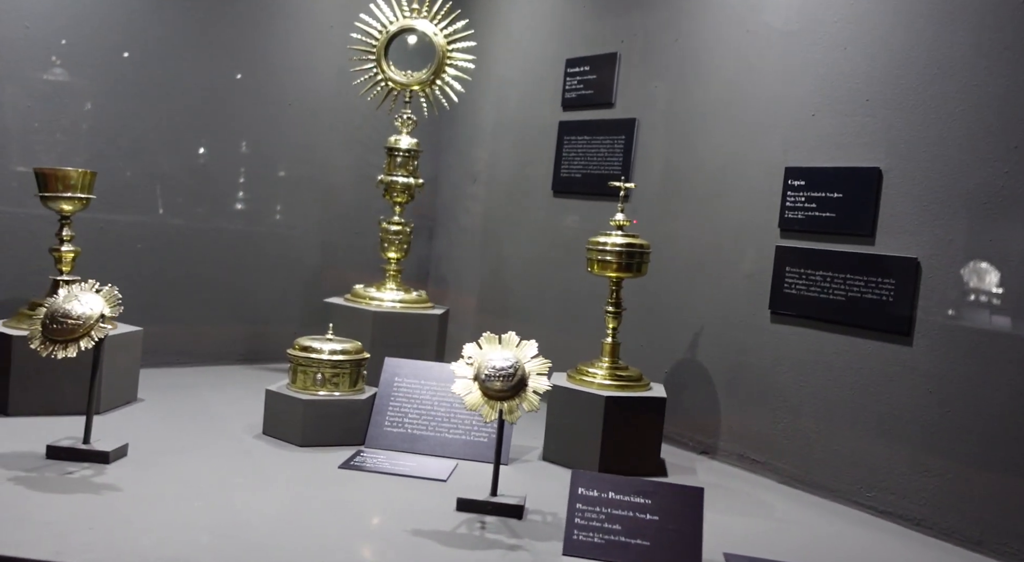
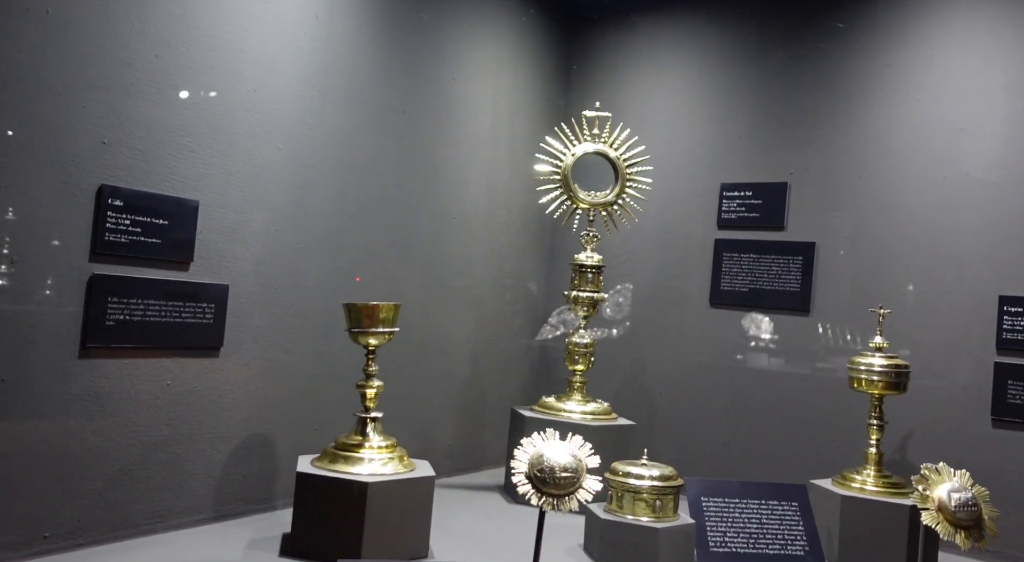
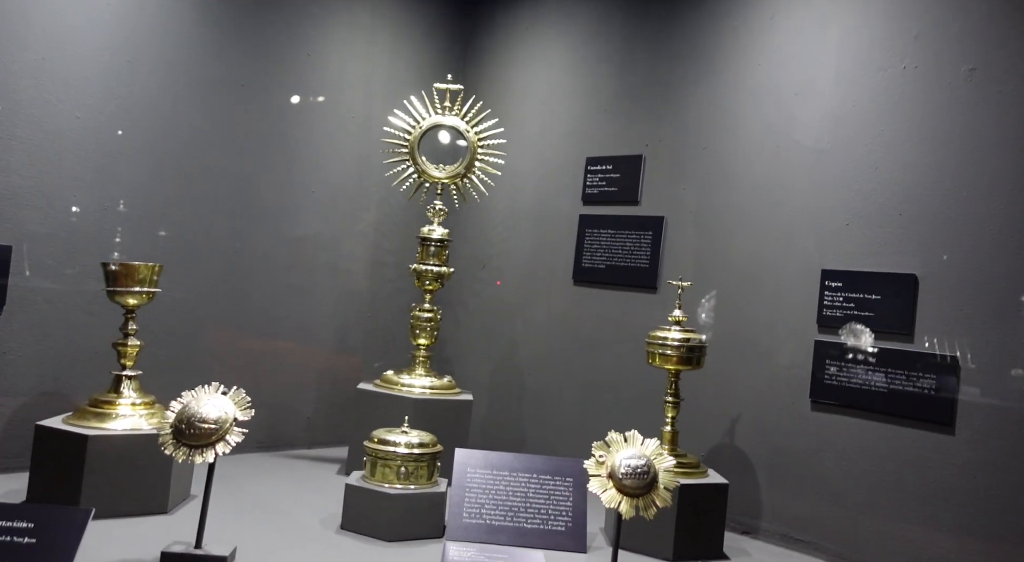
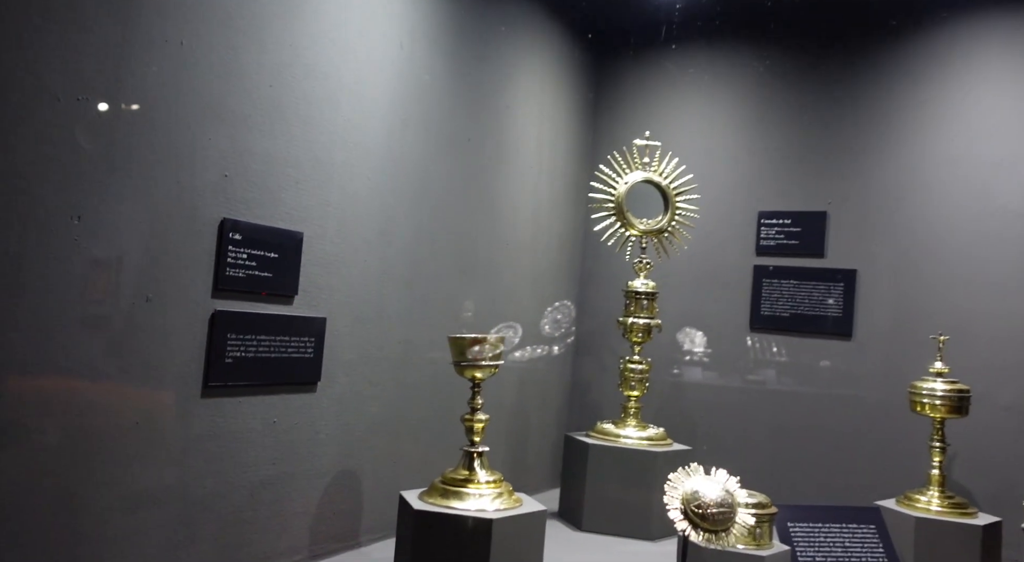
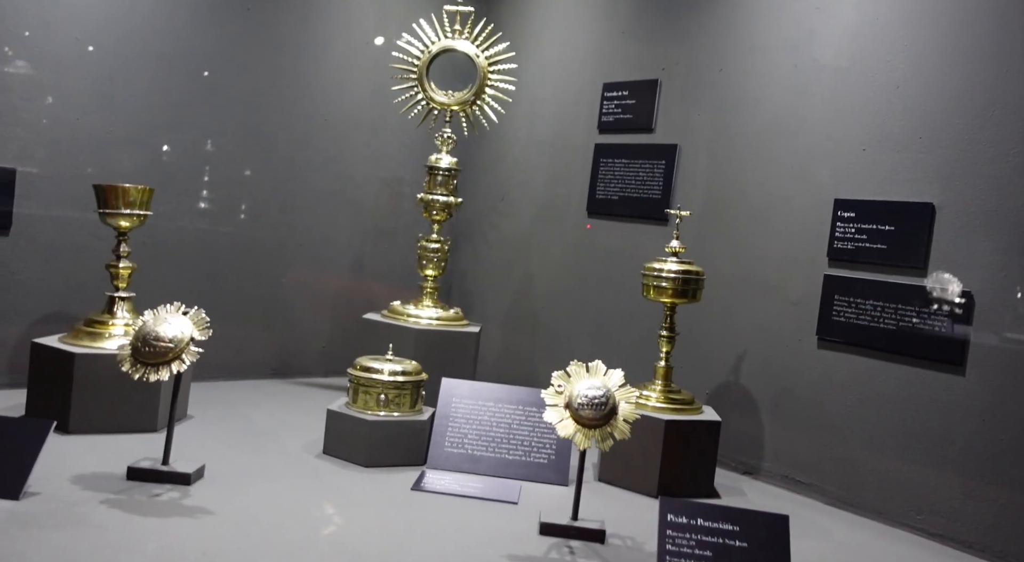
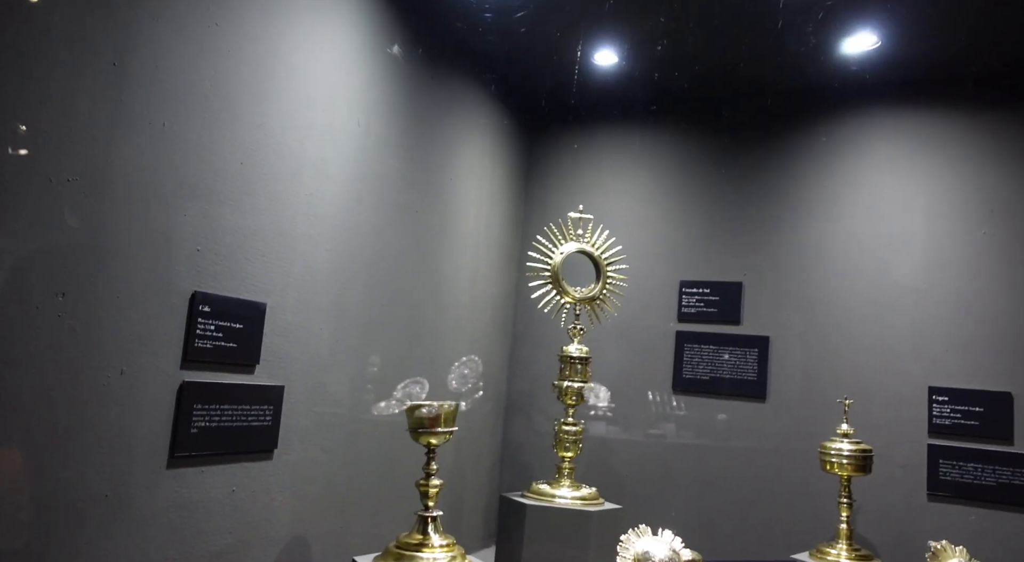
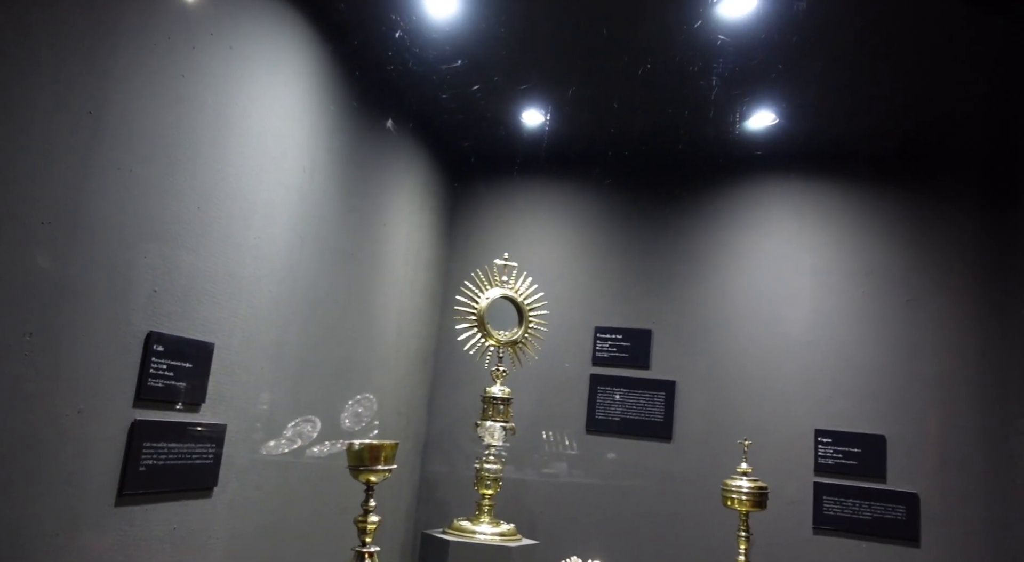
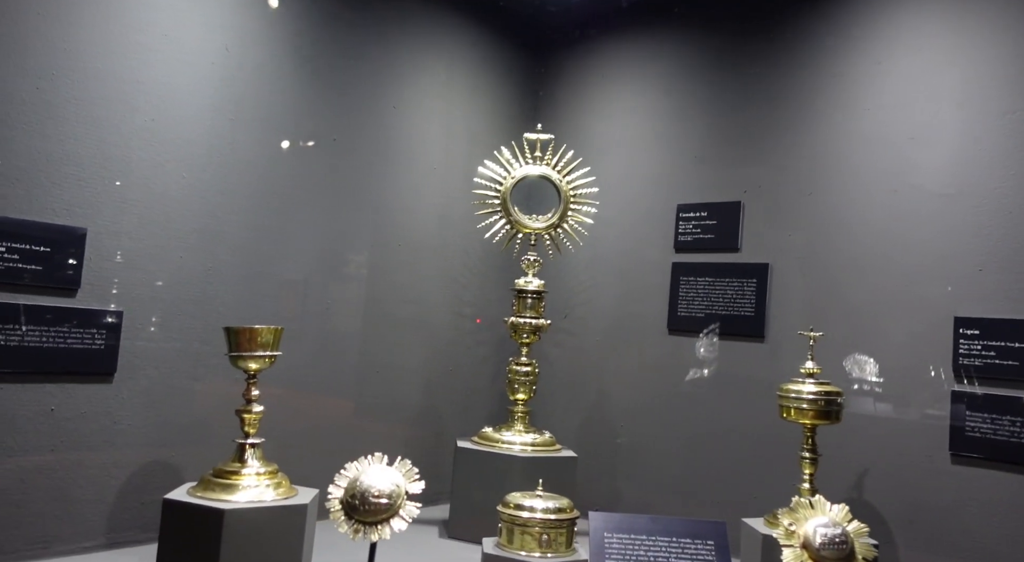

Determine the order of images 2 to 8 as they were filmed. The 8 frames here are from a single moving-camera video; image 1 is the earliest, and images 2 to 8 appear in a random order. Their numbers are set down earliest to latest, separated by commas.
5, 3, 8, 2, 4, 6, 7
